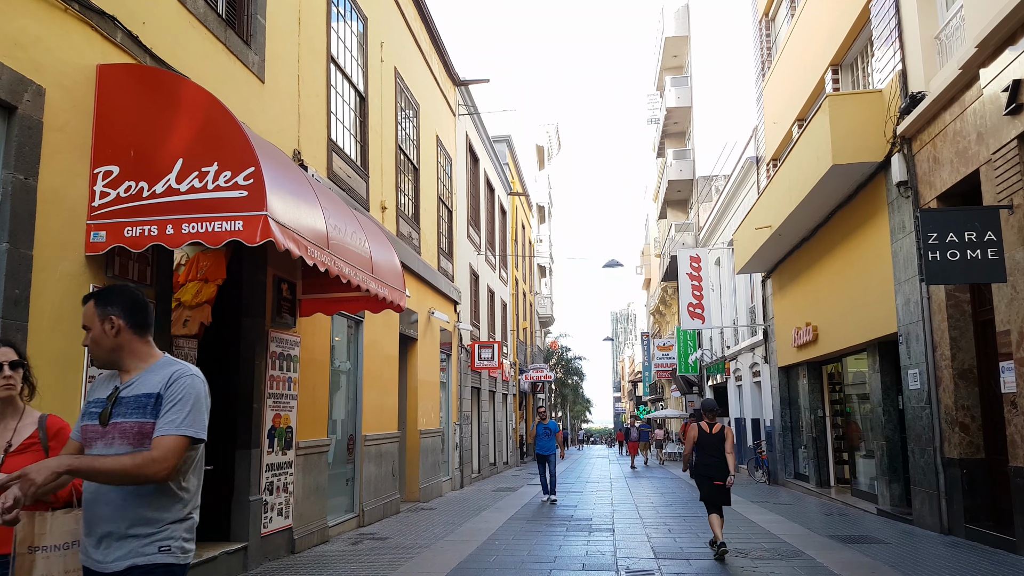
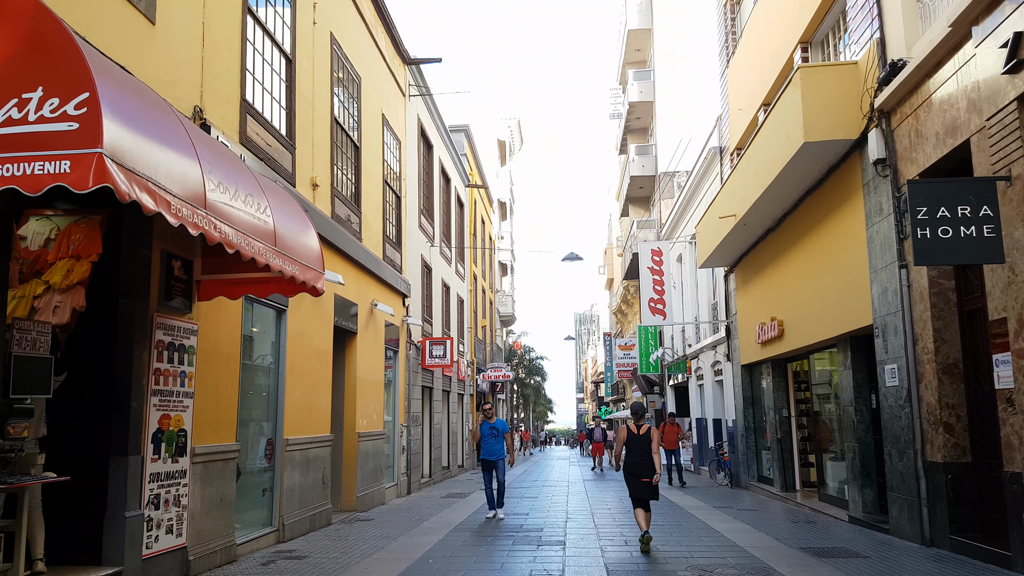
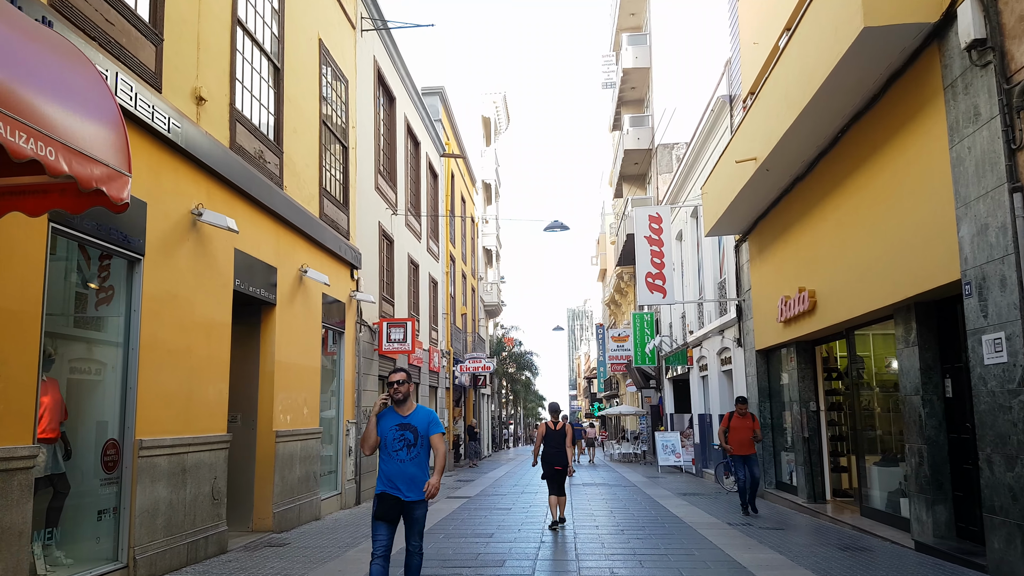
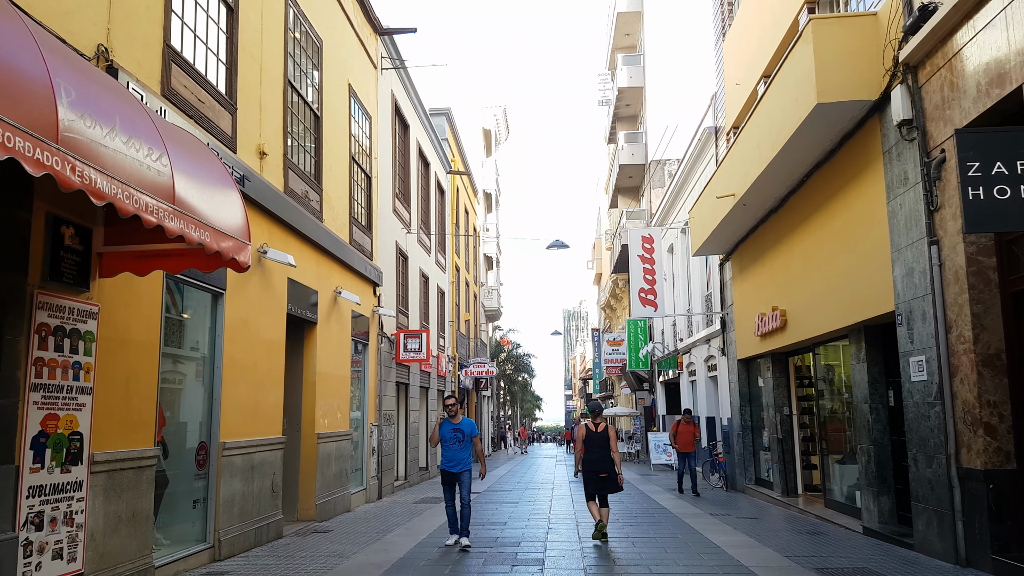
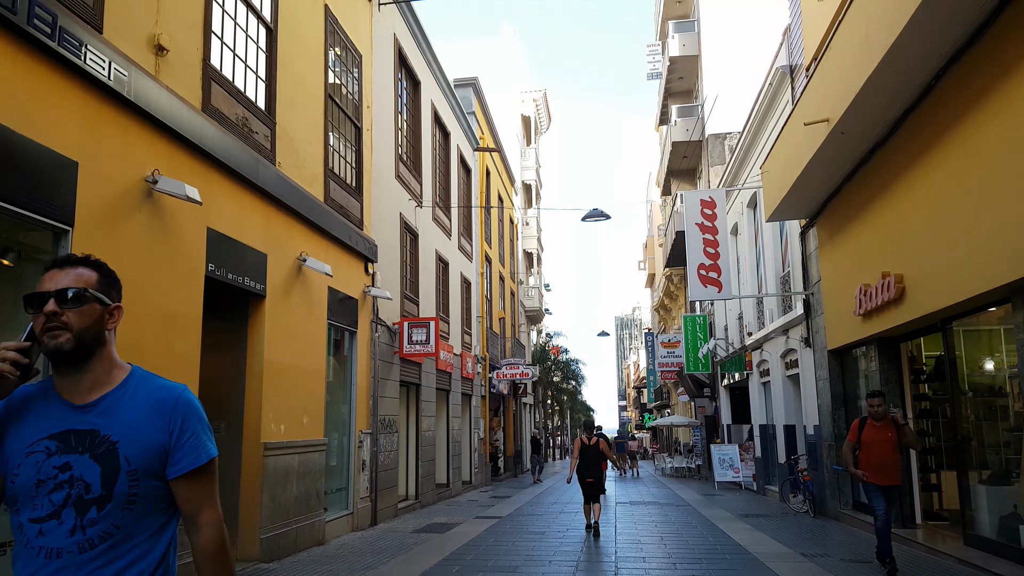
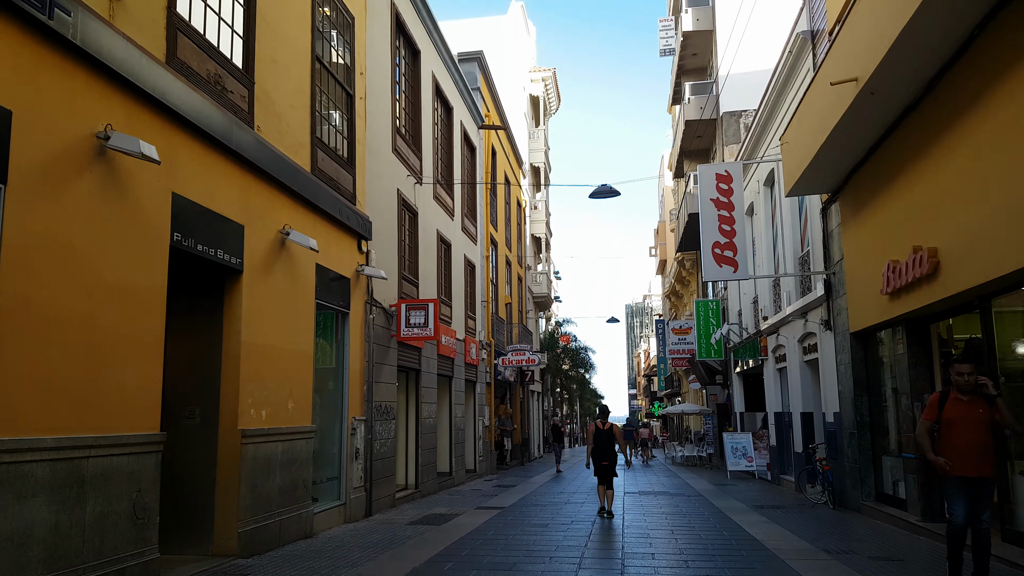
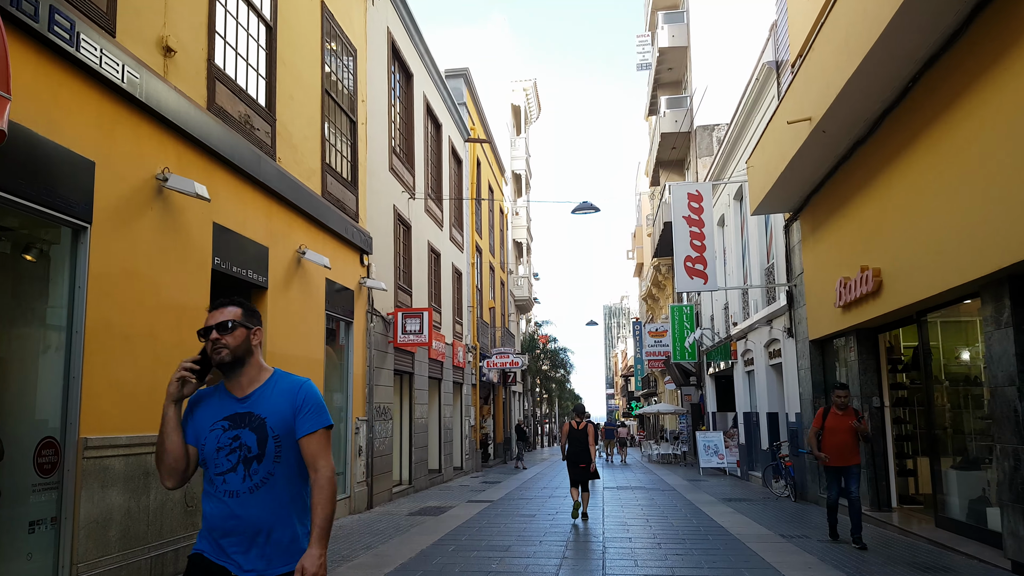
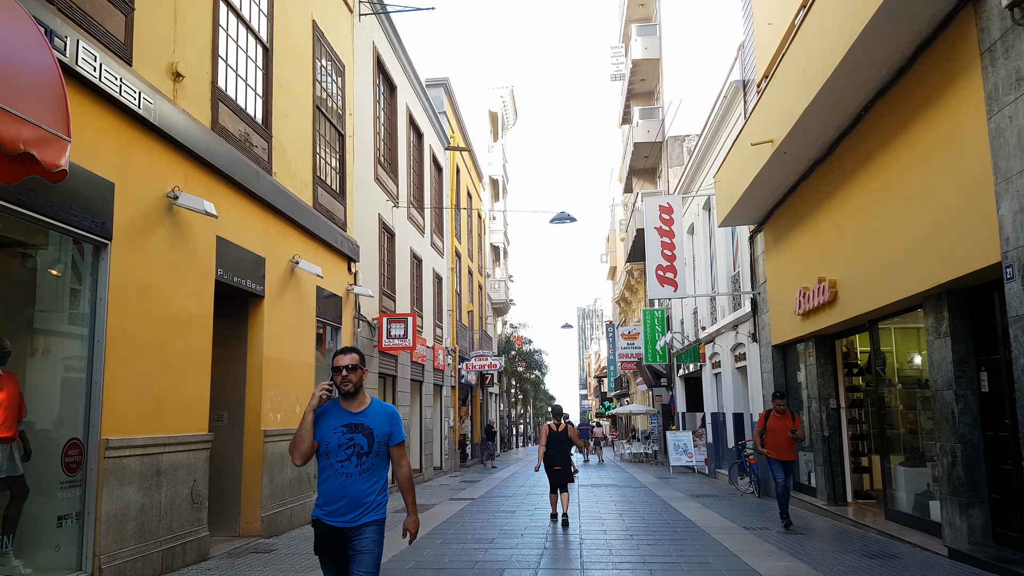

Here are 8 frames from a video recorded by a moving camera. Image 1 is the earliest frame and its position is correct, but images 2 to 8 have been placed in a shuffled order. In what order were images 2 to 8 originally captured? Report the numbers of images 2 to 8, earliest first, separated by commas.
2, 4, 3, 8, 7, 5, 6
